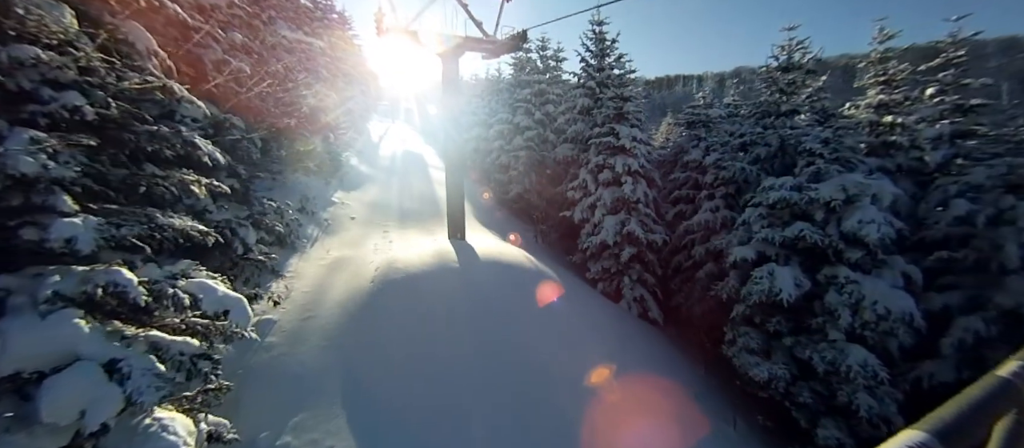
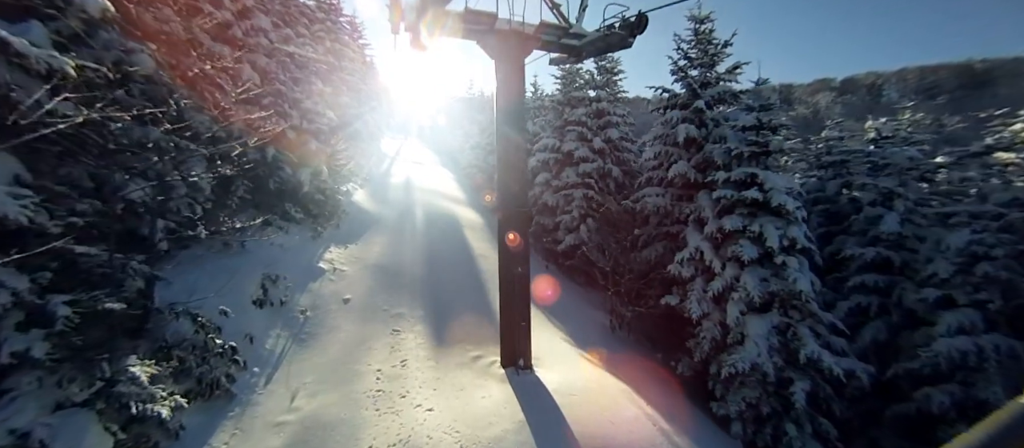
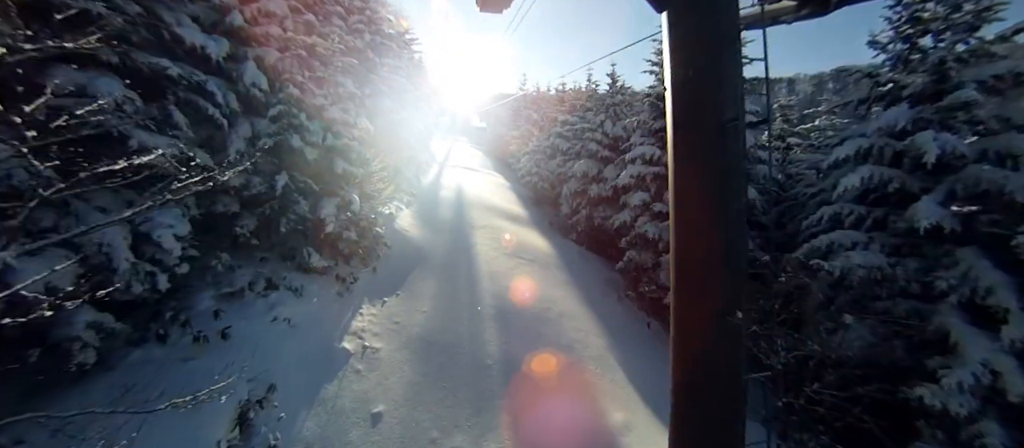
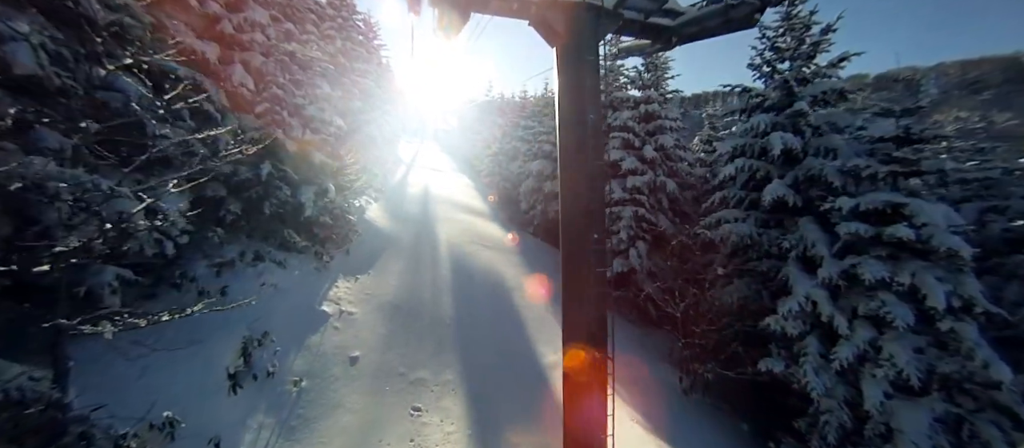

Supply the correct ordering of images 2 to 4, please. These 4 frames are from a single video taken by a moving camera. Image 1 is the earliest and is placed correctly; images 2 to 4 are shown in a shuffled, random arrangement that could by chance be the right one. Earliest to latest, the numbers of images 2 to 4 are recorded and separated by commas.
2, 4, 3
